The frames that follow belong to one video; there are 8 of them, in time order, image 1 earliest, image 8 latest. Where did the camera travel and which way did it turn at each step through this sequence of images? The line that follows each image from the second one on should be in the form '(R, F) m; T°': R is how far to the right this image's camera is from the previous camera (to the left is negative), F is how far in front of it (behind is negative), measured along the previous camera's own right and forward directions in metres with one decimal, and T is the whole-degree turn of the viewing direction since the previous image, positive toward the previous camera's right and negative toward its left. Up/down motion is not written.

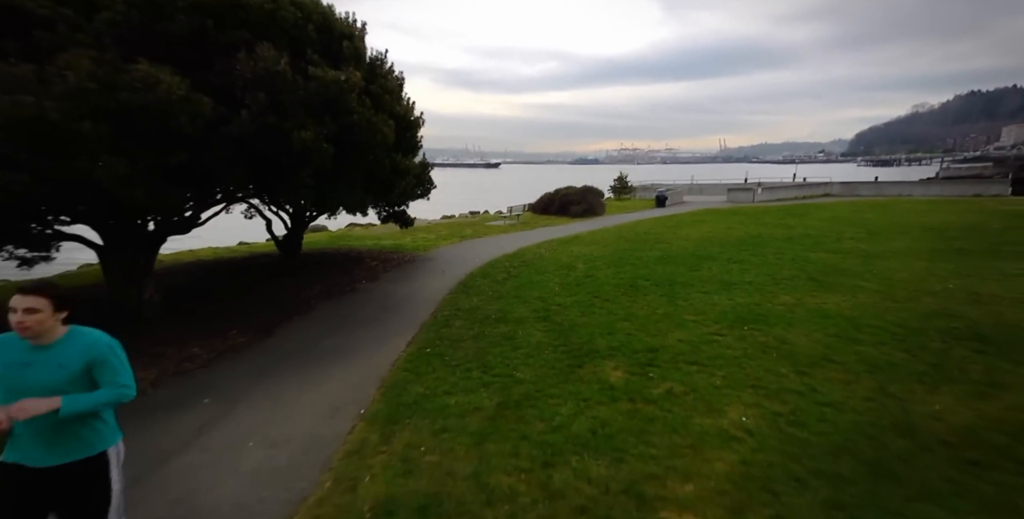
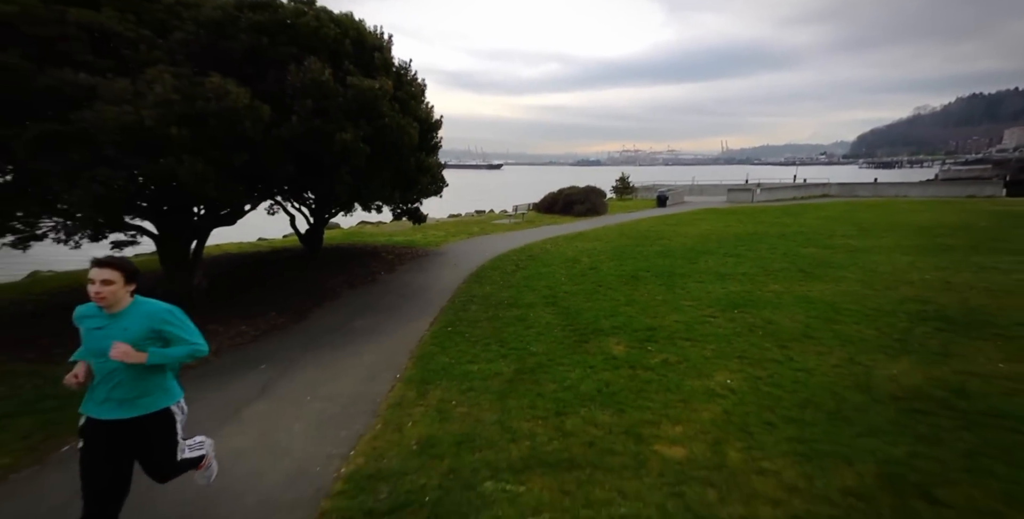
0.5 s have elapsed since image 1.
(-0.2, -1.0) m; 0°
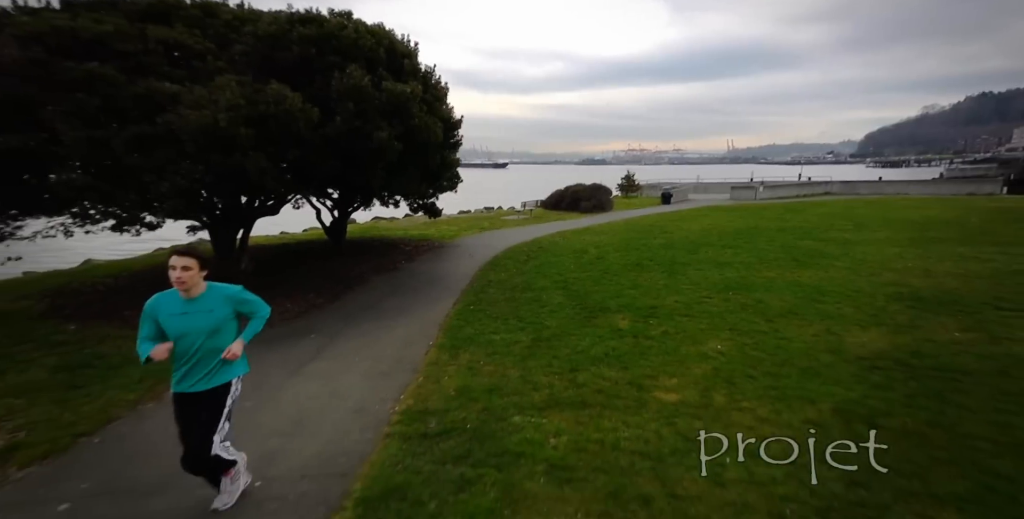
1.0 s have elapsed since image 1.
(-0.2, -1.1) m; -1°
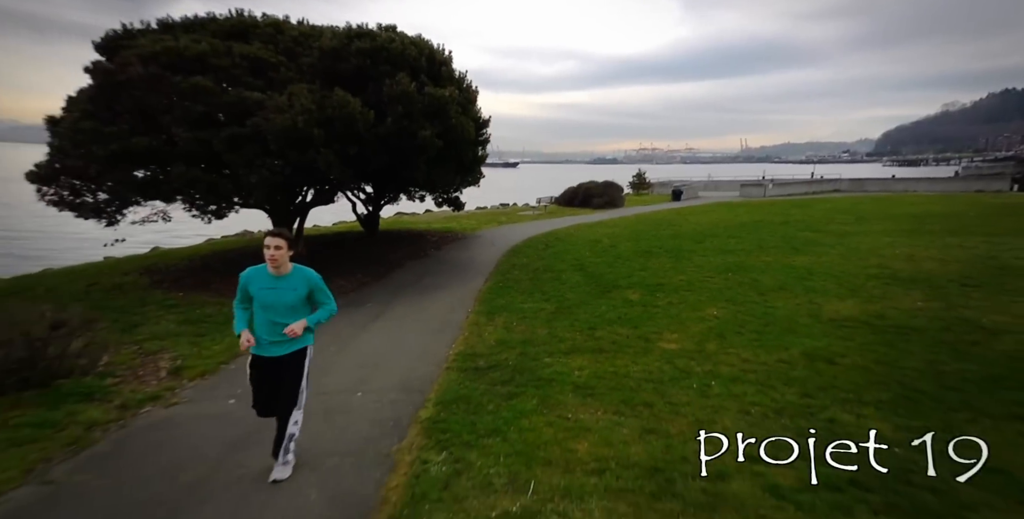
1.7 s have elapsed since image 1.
(-0.3, -1.5) m; -1°
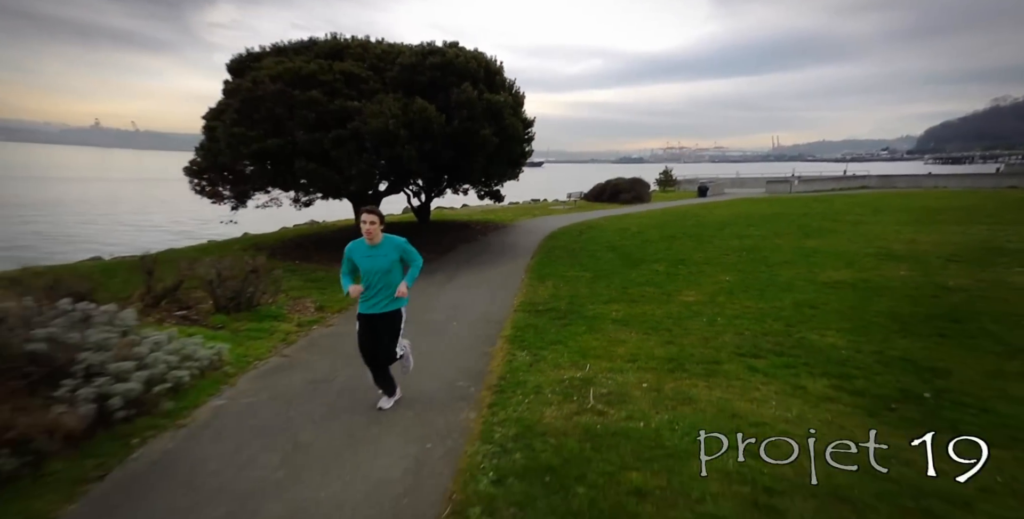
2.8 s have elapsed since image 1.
(-0.5, -2.2) m; -3°
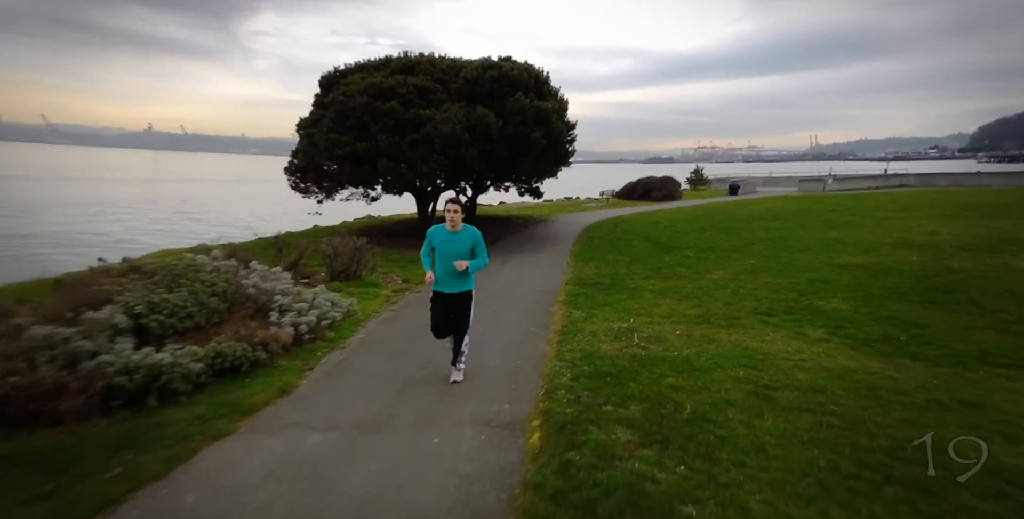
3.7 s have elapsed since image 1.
(-0.5, -1.7) m; -3°
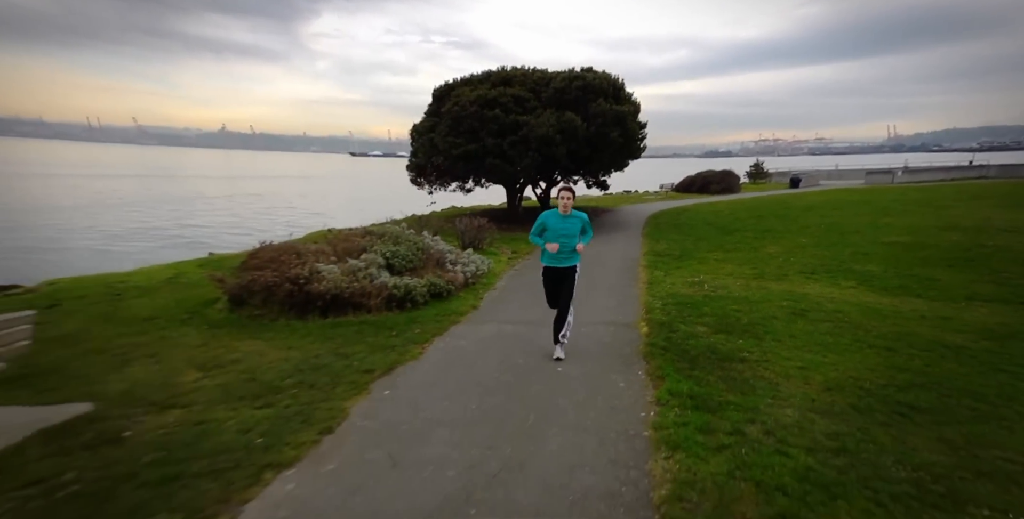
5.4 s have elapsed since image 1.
(-0.9, -2.7) m; -6°
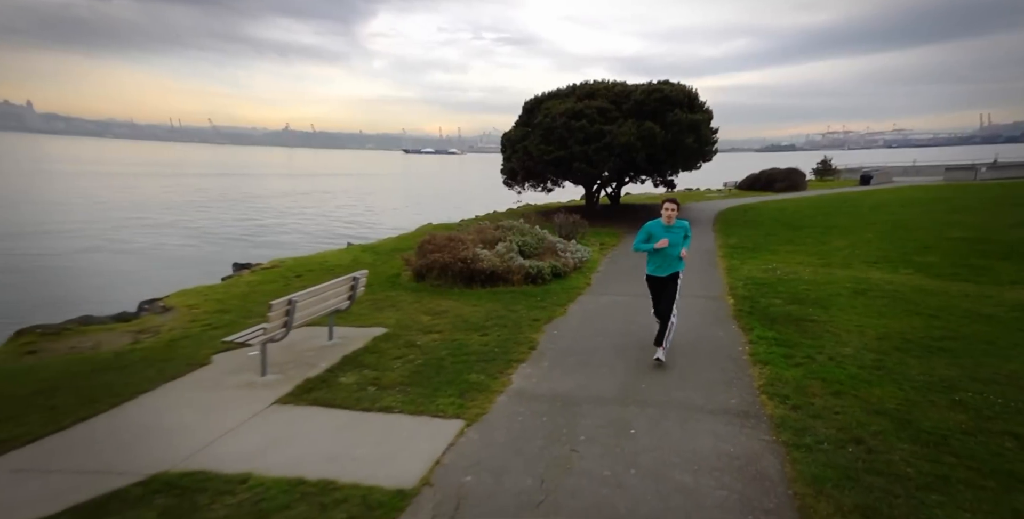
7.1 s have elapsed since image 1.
(-1.0, -2.2) m; -6°
